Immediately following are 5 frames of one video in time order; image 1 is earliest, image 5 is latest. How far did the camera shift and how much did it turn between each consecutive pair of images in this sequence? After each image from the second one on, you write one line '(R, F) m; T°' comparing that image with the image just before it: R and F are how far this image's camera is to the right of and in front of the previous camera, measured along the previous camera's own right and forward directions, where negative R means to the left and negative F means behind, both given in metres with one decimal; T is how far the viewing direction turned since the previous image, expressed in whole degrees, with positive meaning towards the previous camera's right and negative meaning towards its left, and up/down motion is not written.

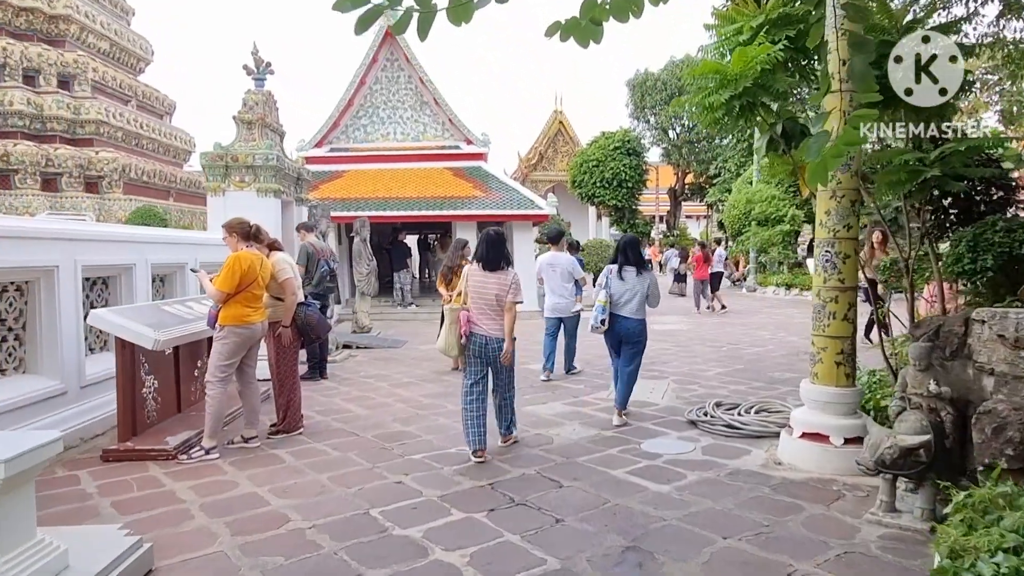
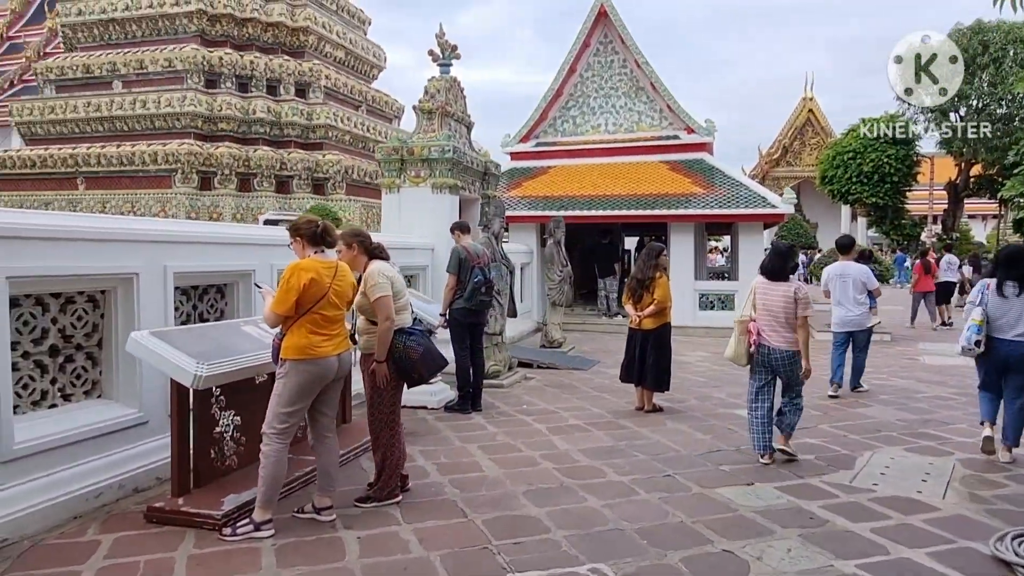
(+0.3, +1.8) m; -19°
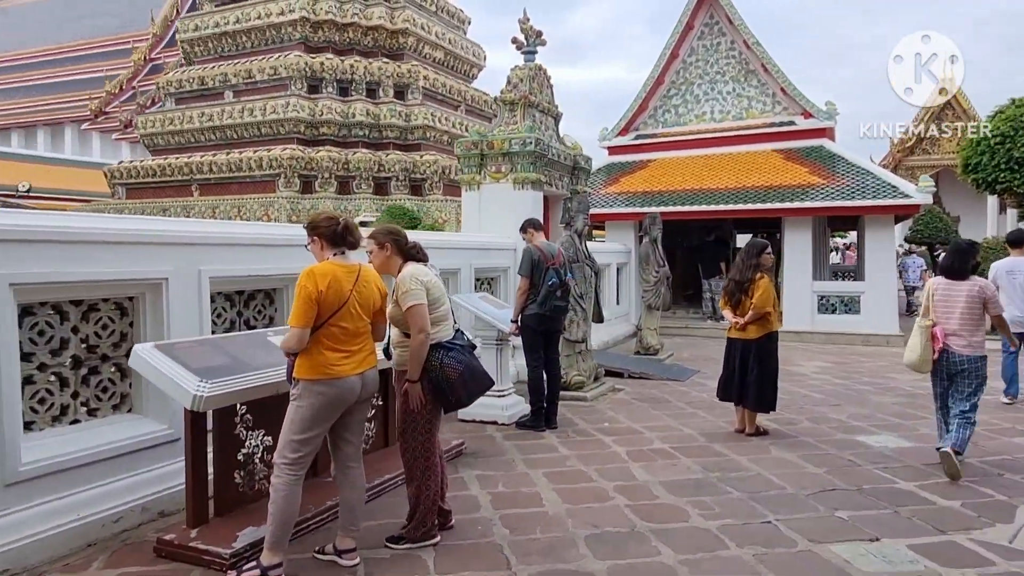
(+0.3, +0.7) m; -9°
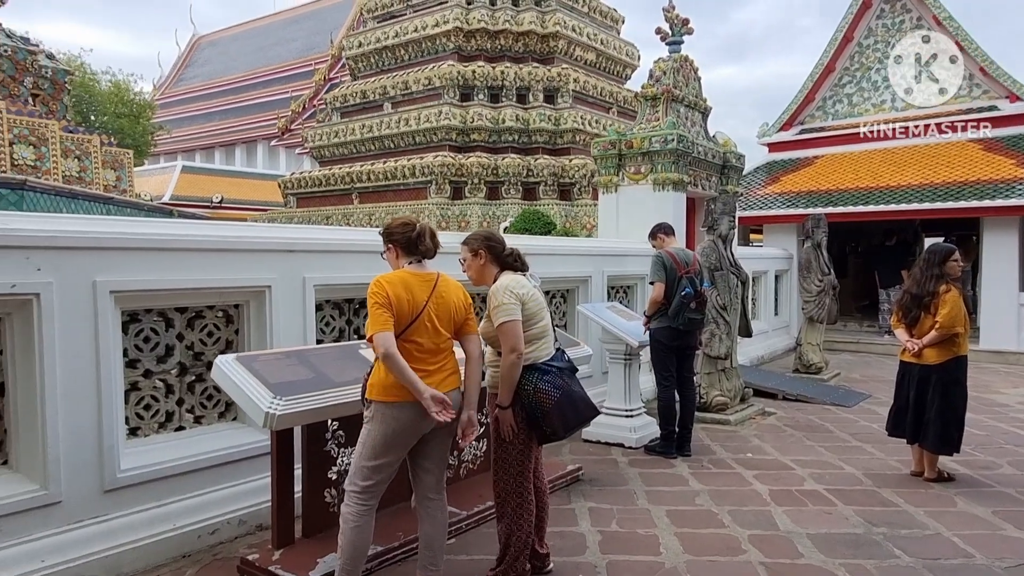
(+0.2, +0.5) m; -13°
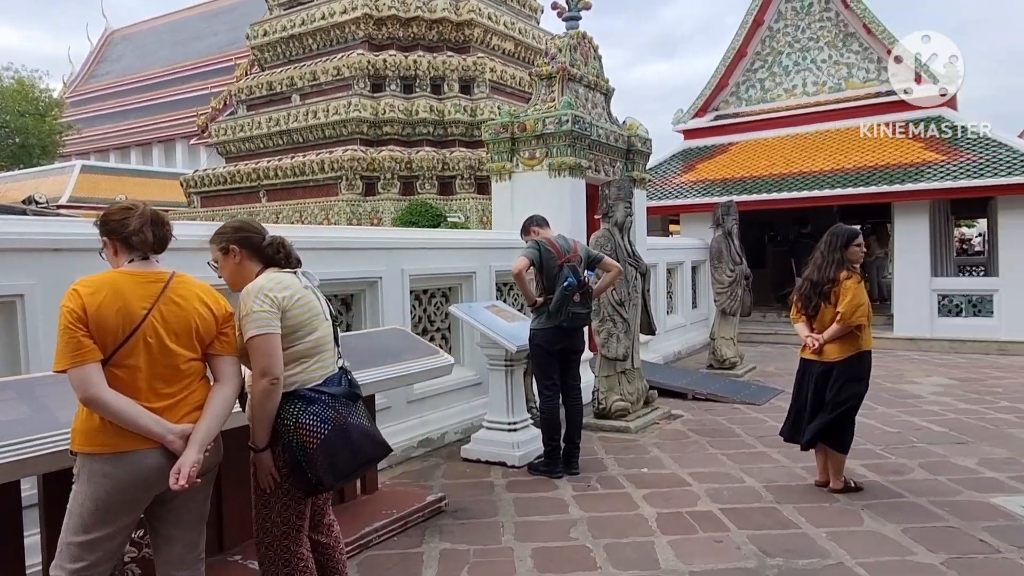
(+0.5, +0.7) m; +5°
